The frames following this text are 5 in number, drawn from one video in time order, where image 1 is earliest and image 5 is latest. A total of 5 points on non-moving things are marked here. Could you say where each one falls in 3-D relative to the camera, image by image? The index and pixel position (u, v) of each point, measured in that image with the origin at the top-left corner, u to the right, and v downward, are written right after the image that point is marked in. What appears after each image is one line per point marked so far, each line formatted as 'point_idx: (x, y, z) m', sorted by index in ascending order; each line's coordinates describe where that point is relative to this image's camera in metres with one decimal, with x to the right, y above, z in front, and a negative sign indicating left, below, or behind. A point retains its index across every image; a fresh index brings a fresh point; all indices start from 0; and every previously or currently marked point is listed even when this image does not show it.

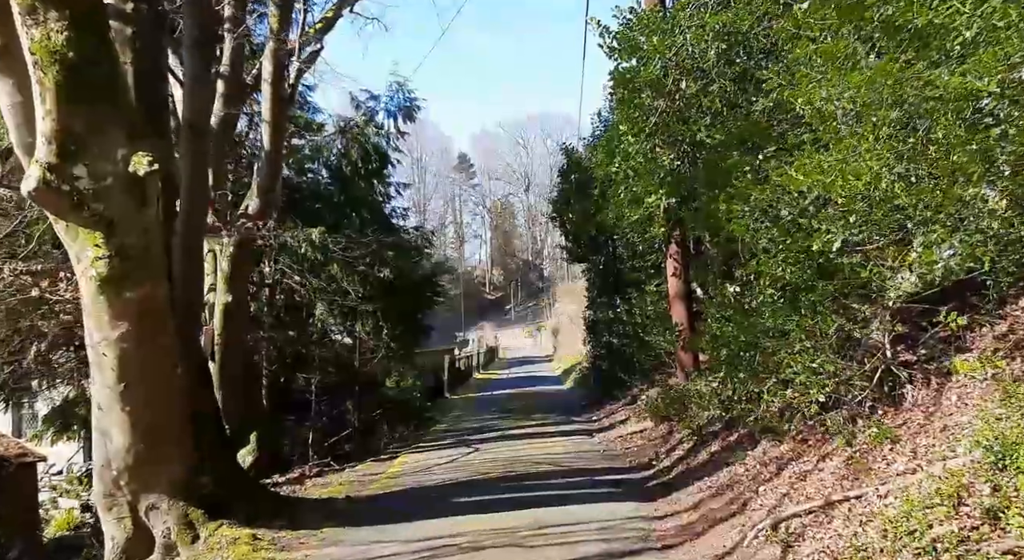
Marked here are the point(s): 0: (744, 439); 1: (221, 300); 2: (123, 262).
0: (+2.4, -1.7, +11.1) m
1: (-4.0, -0.3, +14.6) m
2: (-3.0, +0.1, +8.4) m
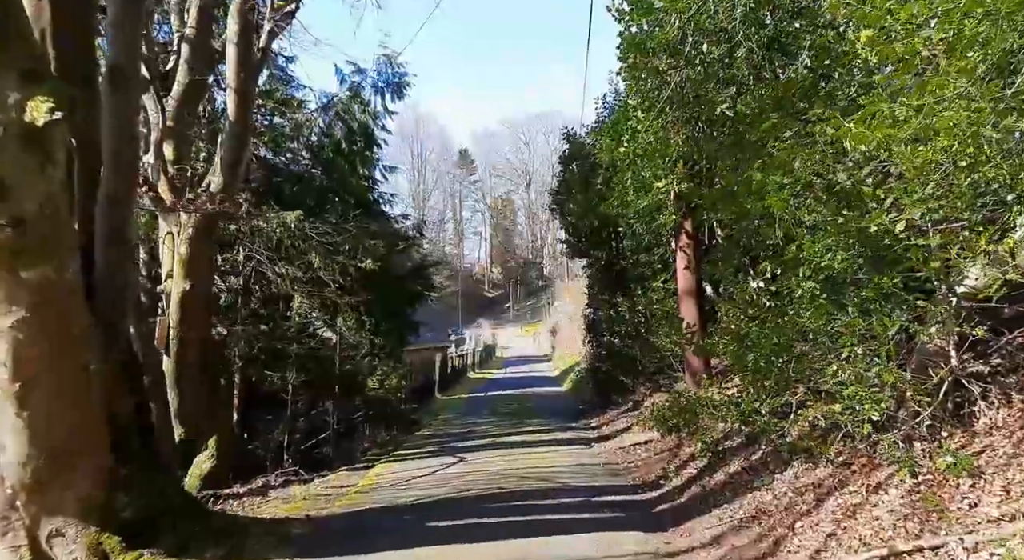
0: (+2.3, -1.6, +9.5) m
1: (-4.1, -0.1, +13.1) m
2: (-3.1, +0.3, +6.8) m
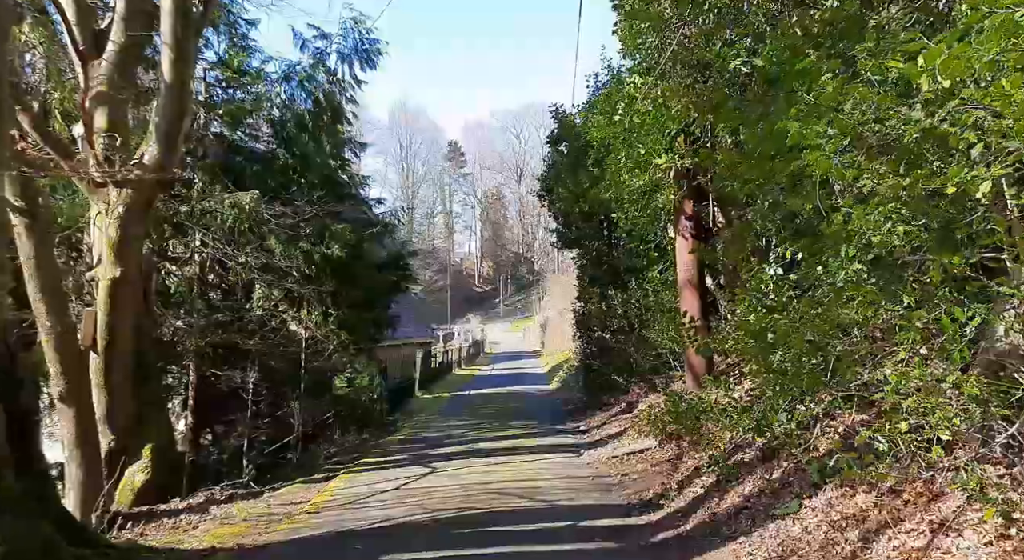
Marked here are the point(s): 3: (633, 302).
0: (+2.1, -1.5, +7.9) m
1: (-4.3, +0.1, +11.4) m
2: (-3.3, +0.4, +5.1) m
3: (+2.0, -0.4, +17.7) m
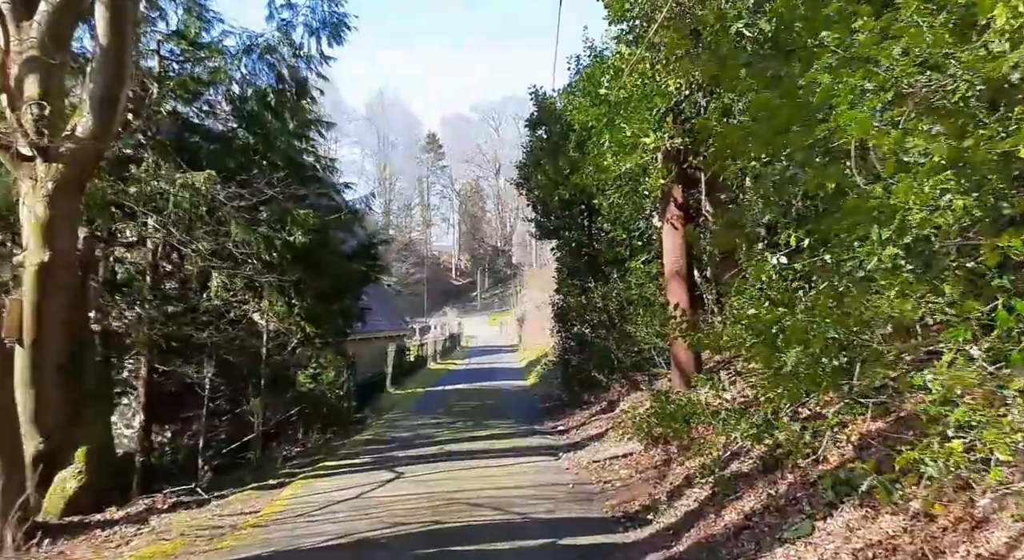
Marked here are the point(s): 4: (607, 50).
0: (+1.9, -1.4, +6.9) m
1: (-4.6, +0.2, +10.3) m
2: (-3.5, +0.5, +4.0) m
3: (+1.6, -0.2, +16.7) m
4: (+1.2, +3.1, +14.1) m
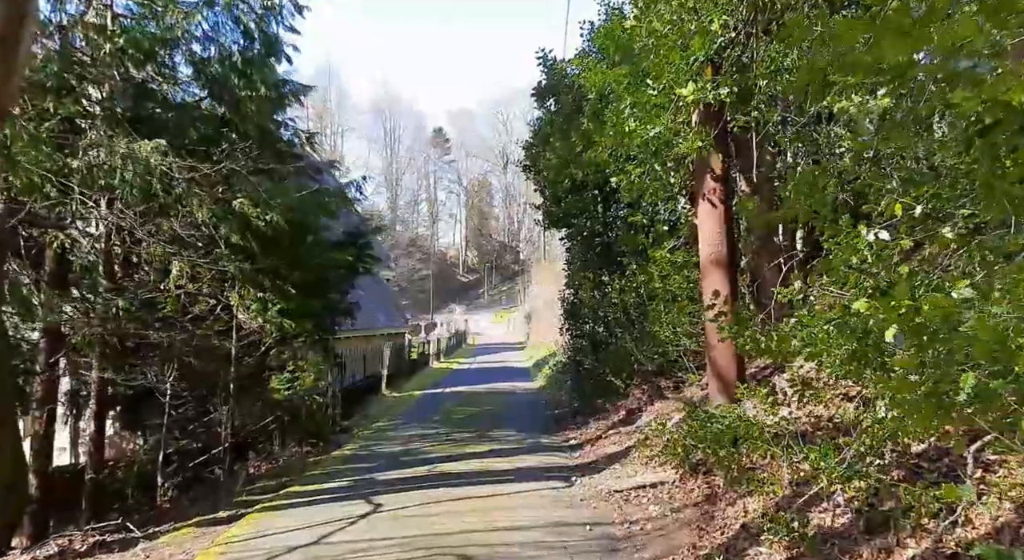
0: (+1.9, -1.3, +4.7) m
1: (-4.6, +0.3, +8.2) m
2: (-3.5, +0.6, +1.9) m
3: (+1.7, -0.1, +14.5) m
4: (+1.3, +3.2, +11.9) m
